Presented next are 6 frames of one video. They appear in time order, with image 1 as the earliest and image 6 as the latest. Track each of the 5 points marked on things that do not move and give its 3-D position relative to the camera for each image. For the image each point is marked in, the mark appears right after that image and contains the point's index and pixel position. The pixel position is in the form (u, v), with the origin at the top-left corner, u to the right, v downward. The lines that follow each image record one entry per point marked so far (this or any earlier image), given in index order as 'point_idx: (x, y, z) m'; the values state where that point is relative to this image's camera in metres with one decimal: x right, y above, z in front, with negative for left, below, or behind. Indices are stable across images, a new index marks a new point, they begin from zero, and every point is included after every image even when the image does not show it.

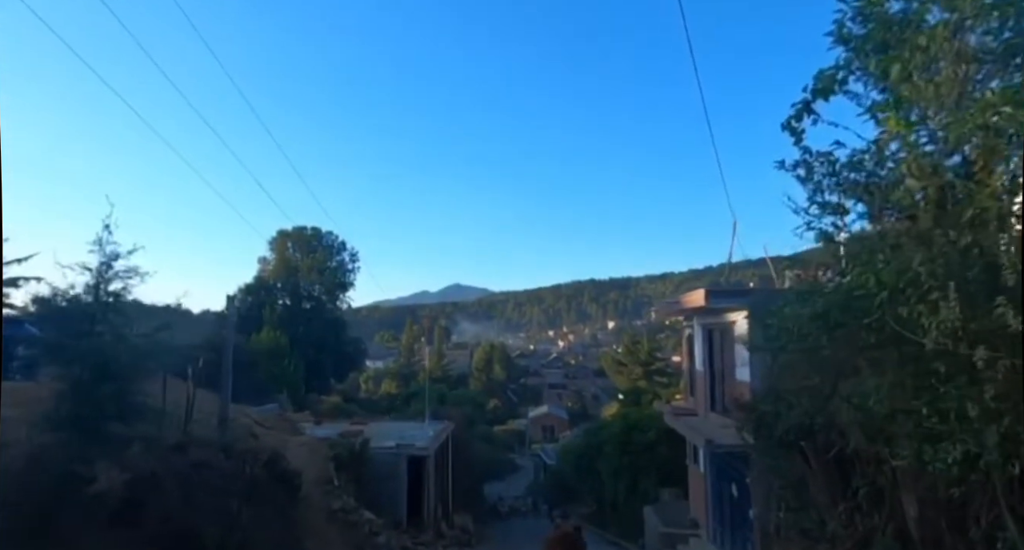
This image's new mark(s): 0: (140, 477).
0: (-5.1, -2.7, +8.3) m
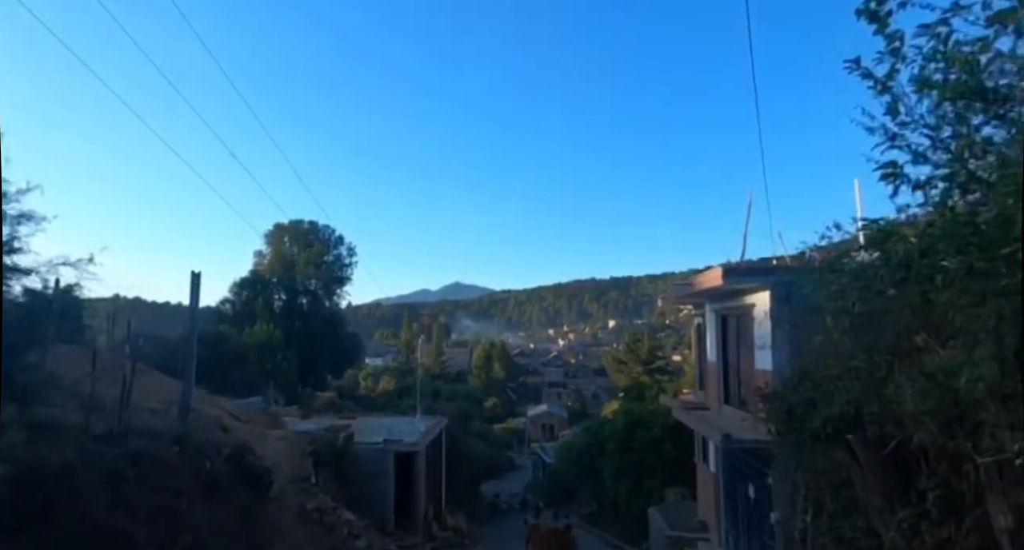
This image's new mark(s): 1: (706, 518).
0: (-5.2, -2.2, +6.9) m
1: (+5.5, -6.8, +17.3) m
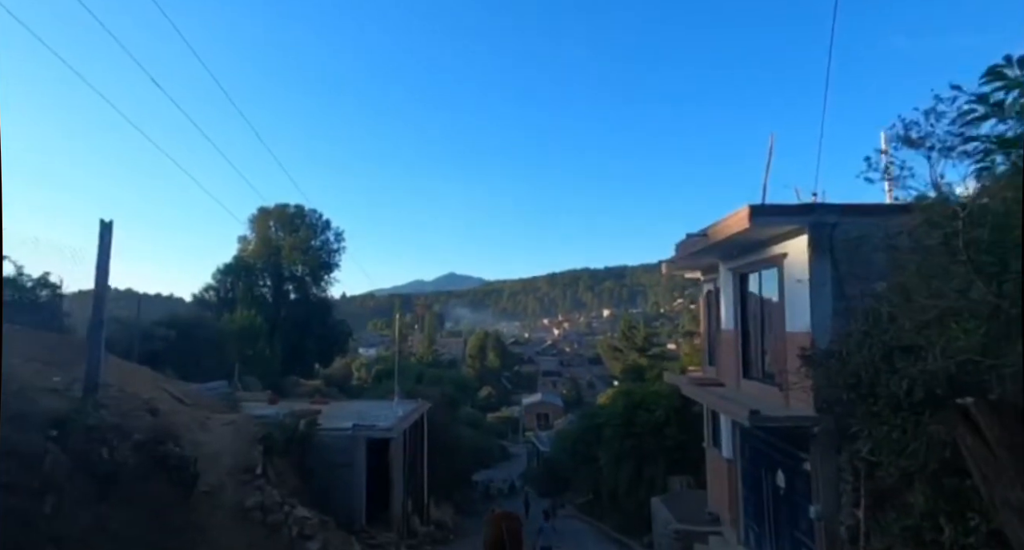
0: (-5.5, -1.5, +4.8) m
1: (+5.1, -5.8, +15.3) m
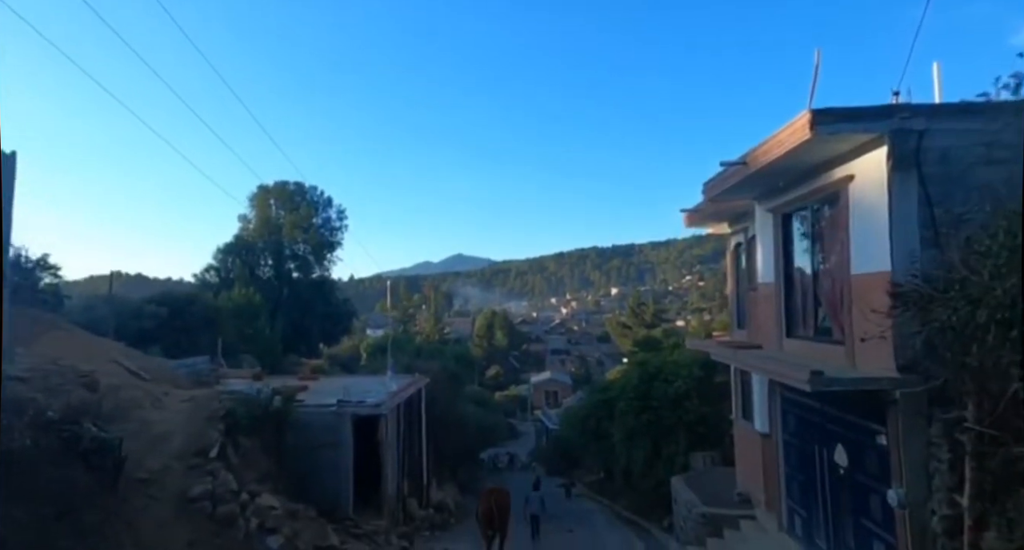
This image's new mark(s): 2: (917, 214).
0: (-5.6, -0.8, +2.9) m
1: (+5.2, -4.7, +13.4) m
2: (+4.5, +0.7, +6.9) m
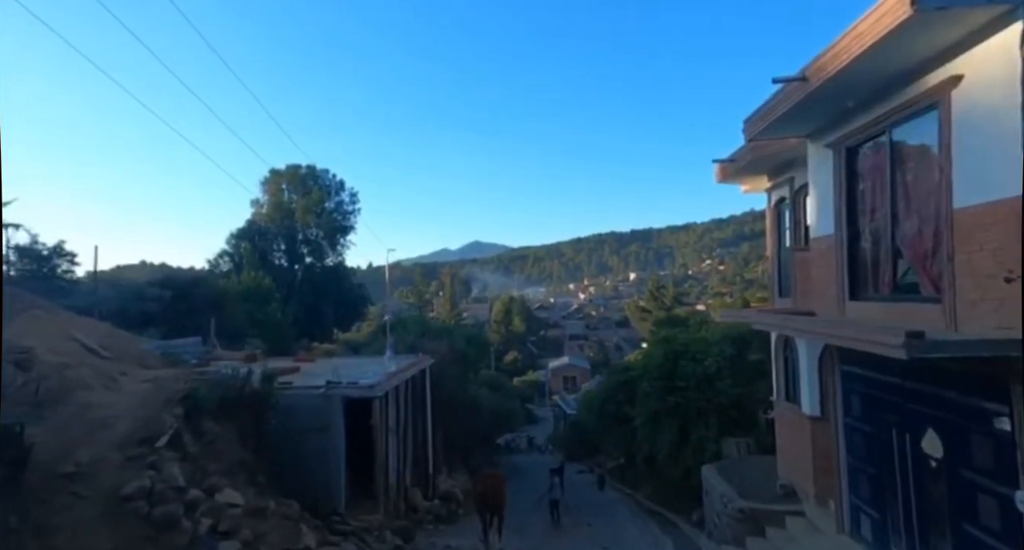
0: (-5.7, -0.4, +1.3) m
1: (+5.4, -3.9, +11.6) m
2: (+4.5, +1.3, +5.0) m
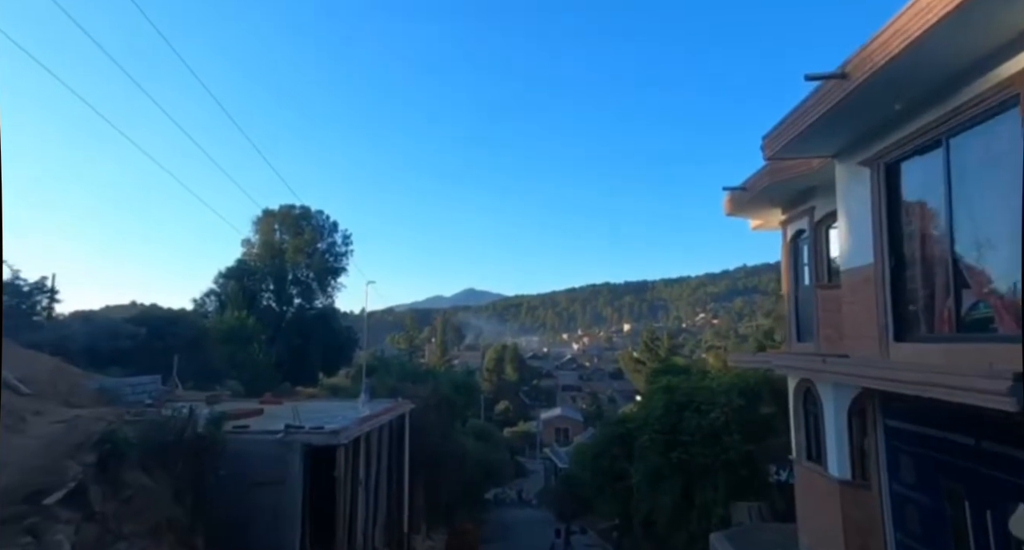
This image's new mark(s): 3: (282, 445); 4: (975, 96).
0: (-5.9, 0.0, -0.1) m
1: (+5.1, -4.5, +10.0) m
2: (+4.3, +1.2, +3.7) m
3: (-4.1, -3.0, +10.7) m
4: (+4.2, +1.6, +5.6) m
